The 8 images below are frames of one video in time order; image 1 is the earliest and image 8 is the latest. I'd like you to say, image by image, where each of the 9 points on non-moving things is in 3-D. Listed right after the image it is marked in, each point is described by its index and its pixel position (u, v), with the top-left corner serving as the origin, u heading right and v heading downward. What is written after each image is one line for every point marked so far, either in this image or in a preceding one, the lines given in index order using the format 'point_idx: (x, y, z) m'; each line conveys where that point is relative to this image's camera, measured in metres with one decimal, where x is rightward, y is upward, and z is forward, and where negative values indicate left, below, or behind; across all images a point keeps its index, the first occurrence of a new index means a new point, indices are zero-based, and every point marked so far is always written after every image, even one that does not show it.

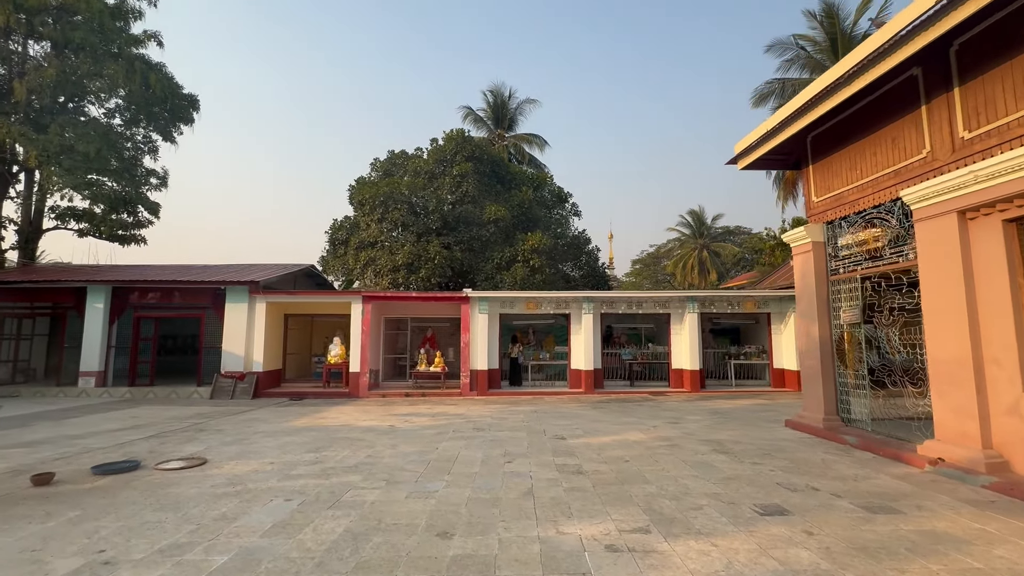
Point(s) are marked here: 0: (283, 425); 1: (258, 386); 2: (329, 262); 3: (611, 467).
0: (-4.1, -2.5, +8.5) m
1: (-6.7, -2.6, +12.4) m
2: (-6.0, +0.9, +15.7) m
3: (+1.1, -2.0, +5.4) m
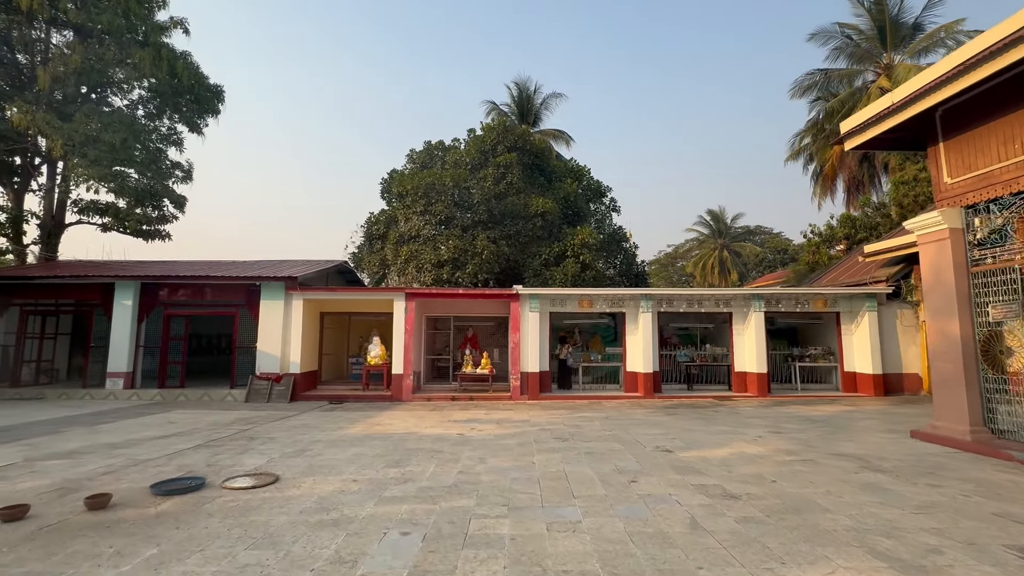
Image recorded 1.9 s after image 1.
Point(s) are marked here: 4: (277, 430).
0: (-2.8, -2.4, +7.7) m
1: (-5.4, -2.5, +11.7) m
2: (-4.7, +1.0, +15.0) m
3: (+2.4, -1.9, +4.5) m
4: (-3.9, -2.4, +7.8) m
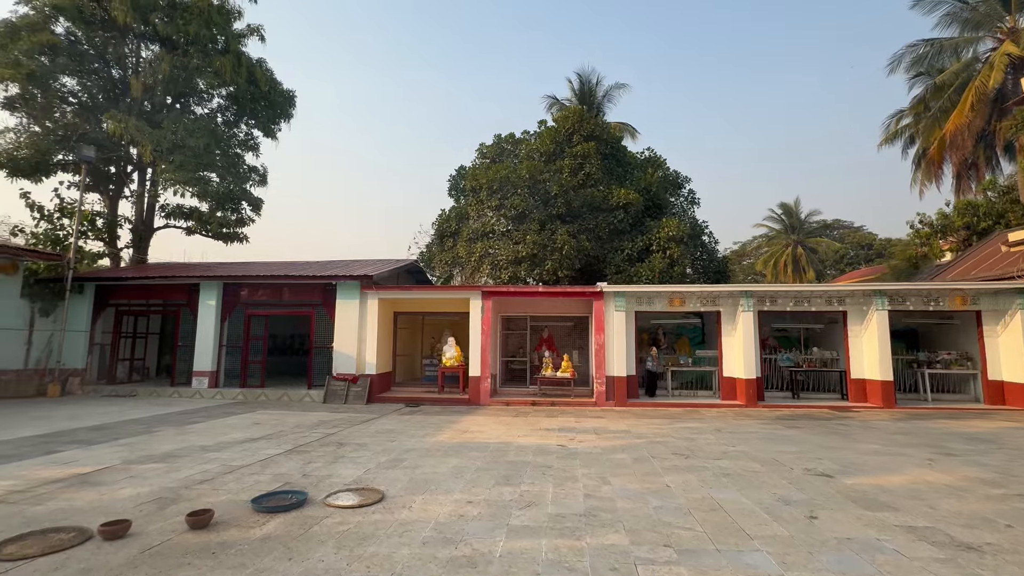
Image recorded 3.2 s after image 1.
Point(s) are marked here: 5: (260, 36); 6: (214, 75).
0: (-1.3, -2.3, +7.2) m
1: (-3.4, -2.5, +11.4) m
2: (-2.4, +1.0, +14.6) m
3: (+3.6, -1.8, +3.5) m
4: (-2.3, -2.3, +7.4) m
5: (-9.3, +9.3, +17.3) m
6: (-9.8, +7.0, +15.4) m
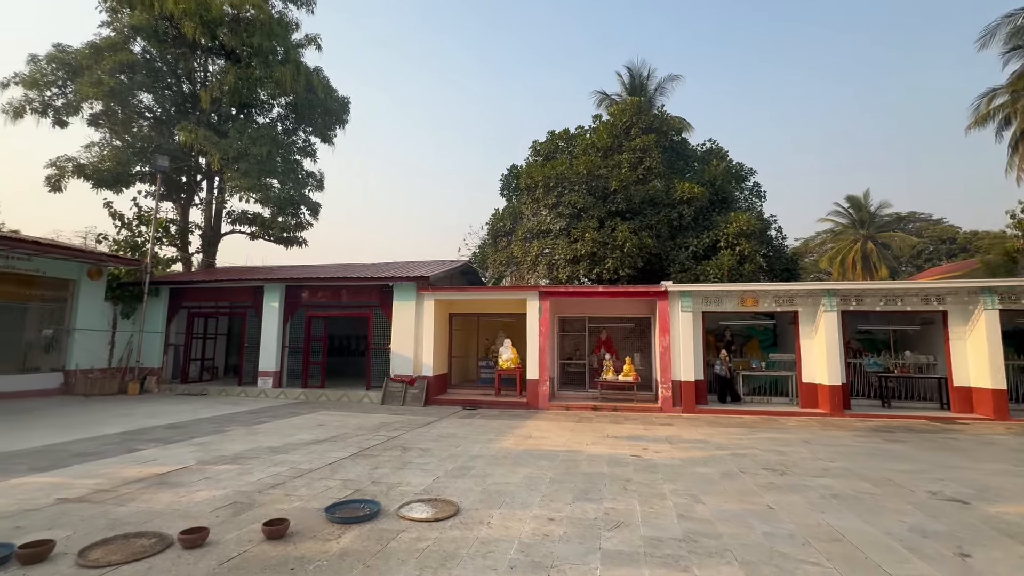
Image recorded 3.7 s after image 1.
0: (-0.3, -2.3, +6.9) m
1: (-2.0, -2.5, +11.3) m
2: (-0.7, +1.0, +14.4) m
3: (+4.2, -1.8, +2.8) m
4: (-1.3, -2.3, +7.2) m
5: (-7.4, +9.2, +17.8) m
6: (-8.1, +6.9, +15.9) m
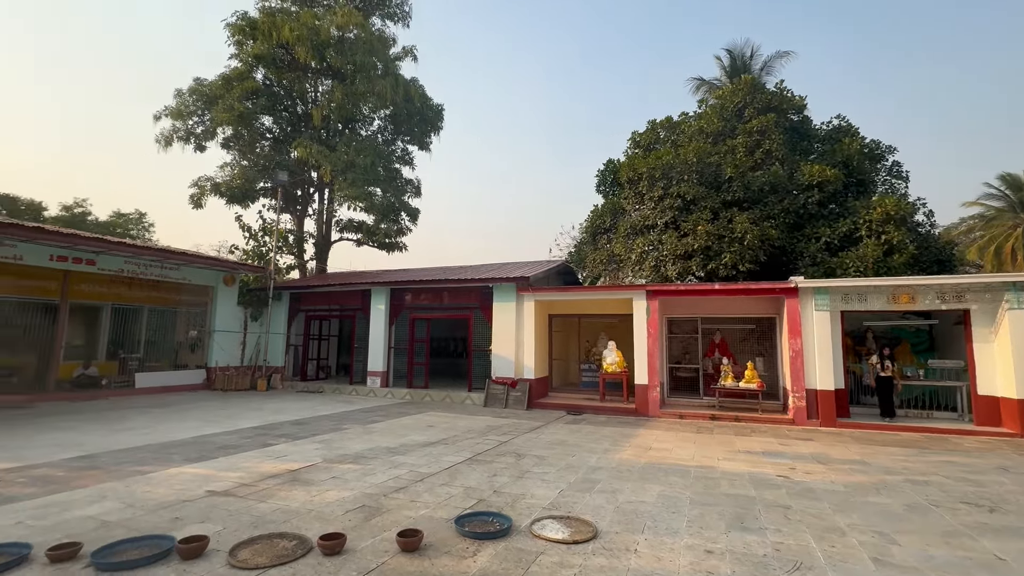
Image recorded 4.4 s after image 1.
0: (+1.4, -2.3, +6.4) m
1: (+0.5, -2.5, +11.0) m
2: (+2.2, +1.0, +13.8) m
3: (+5.0, -1.7, +1.5) m
4: (+0.4, -2.3, +6.9) m
5: (-3.9, +9.1, +18.4) m
6: (-4.8, +6.8, +16.7) m
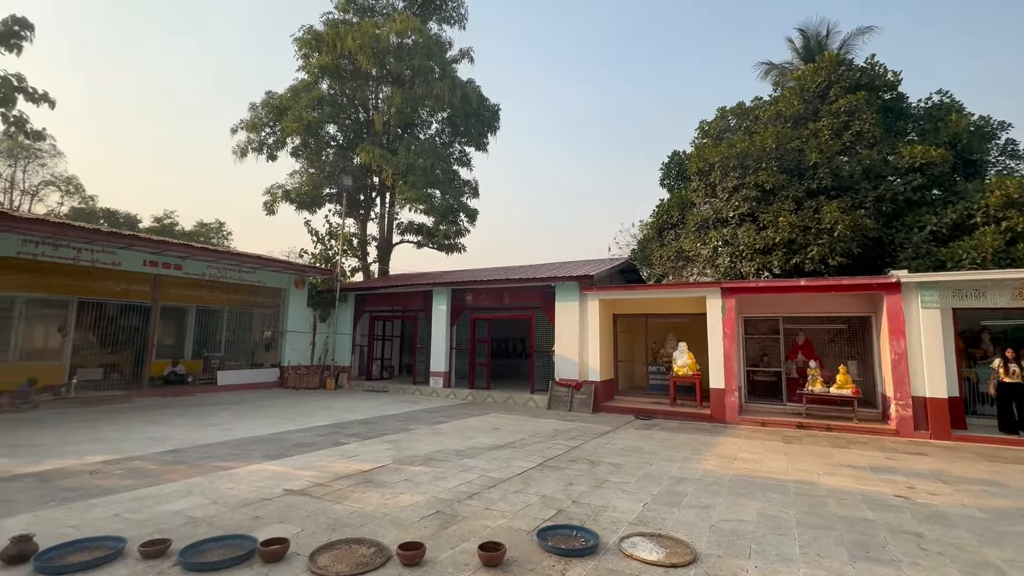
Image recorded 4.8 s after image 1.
0: (+2.3, -2.2, +5.9) m
1: (+1.9, -2.5, +10.6) m
2: (+4.0, +1.0, +13.2) m
3: (+5.4, -1.6, +0.6) m
4: (+1.4, -2.3, +6.5) m
5: (-1.7, +9.1, +18.5) m
6: (-2.8, +6.8, +16.9) m
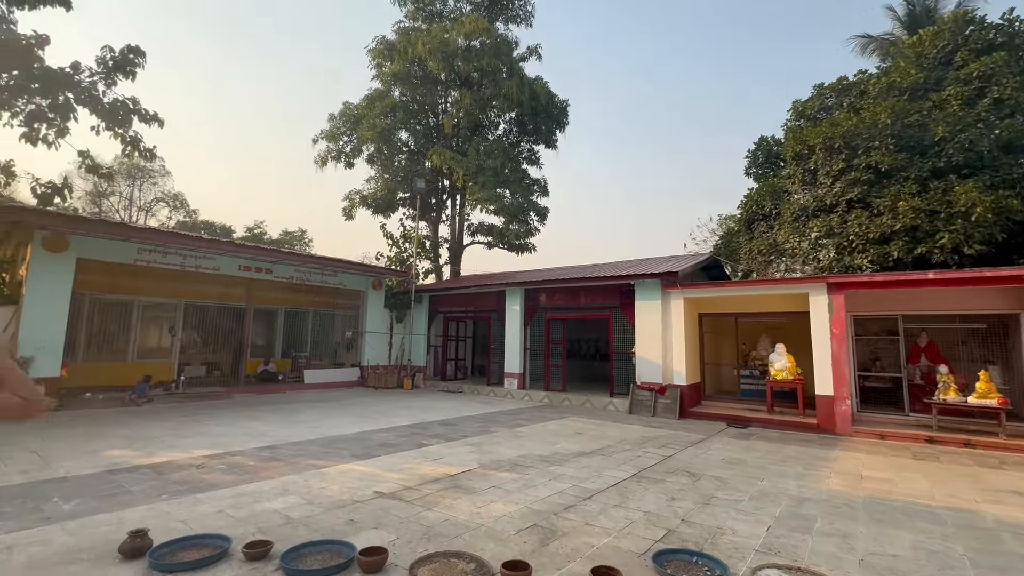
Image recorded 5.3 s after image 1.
0: (+3.3, -2.2, +5.2) m
1: (+3.6, -2.4, +9.9) m
2: (+6.0, +1.1, +12.2) m
3: (+5.7, -1.5, -0.4) m
4: (+2.5, -2.2, +5.9) m
5: (+1.0, +9.1, +18.3) m
6: (-0.3, +6.7, +16.8) m
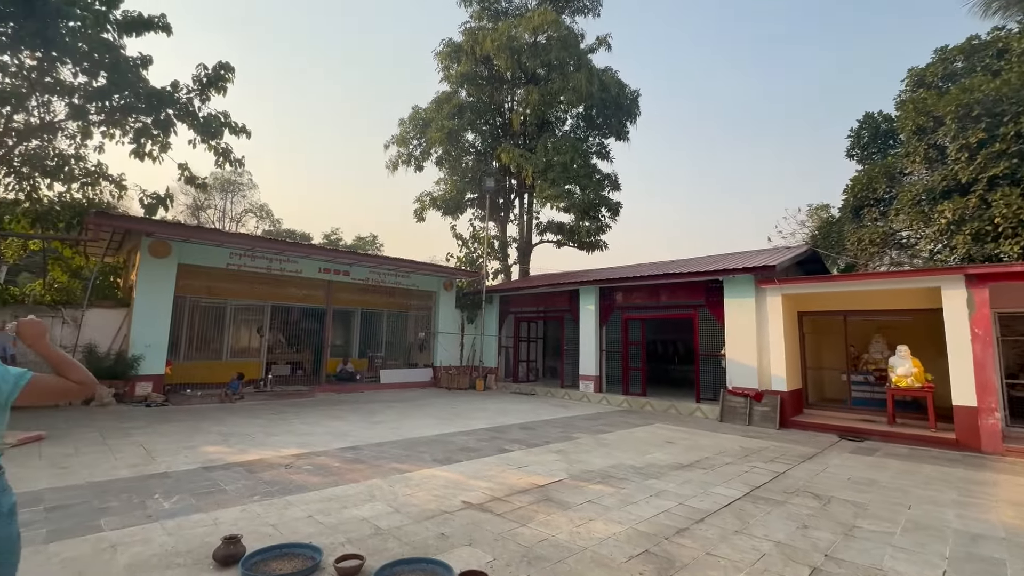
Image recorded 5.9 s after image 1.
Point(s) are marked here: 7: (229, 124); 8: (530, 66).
0: (+4.3, -2.1, +4.3) m
1: (+5.2, -2.3, +8.9) m
2: (+7.8, +1.2, +10.9) m
3: (+5.8, -1.3, -1.6) m
4: (+3.6, -2.1, +5.1) m
5: (+3.5, +9.1, +17.6) m
6: (+2.1, +6.8, +16.3) m
7: (-6.2, +3.6, +10.3) m
8: (+0.7, +7.8, +16.5) m
